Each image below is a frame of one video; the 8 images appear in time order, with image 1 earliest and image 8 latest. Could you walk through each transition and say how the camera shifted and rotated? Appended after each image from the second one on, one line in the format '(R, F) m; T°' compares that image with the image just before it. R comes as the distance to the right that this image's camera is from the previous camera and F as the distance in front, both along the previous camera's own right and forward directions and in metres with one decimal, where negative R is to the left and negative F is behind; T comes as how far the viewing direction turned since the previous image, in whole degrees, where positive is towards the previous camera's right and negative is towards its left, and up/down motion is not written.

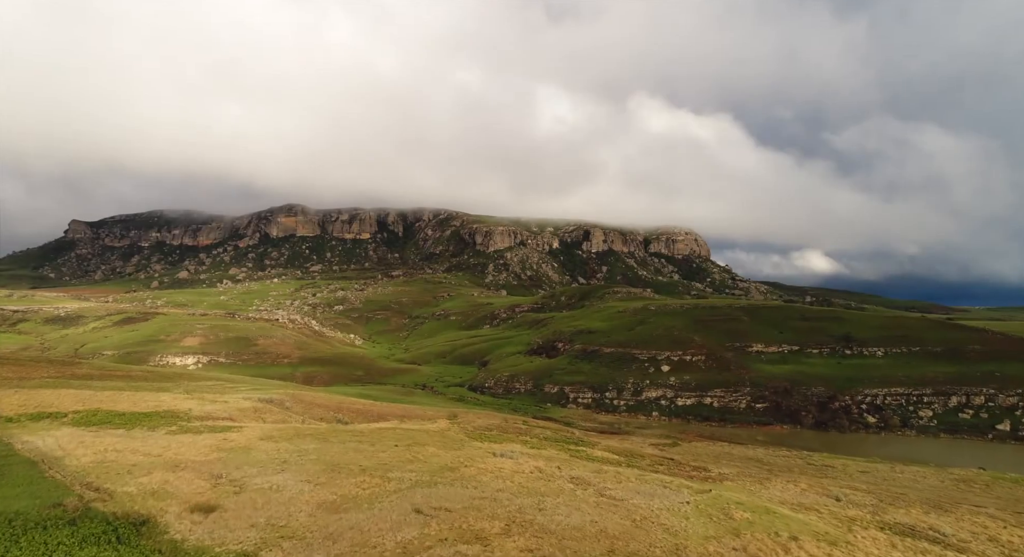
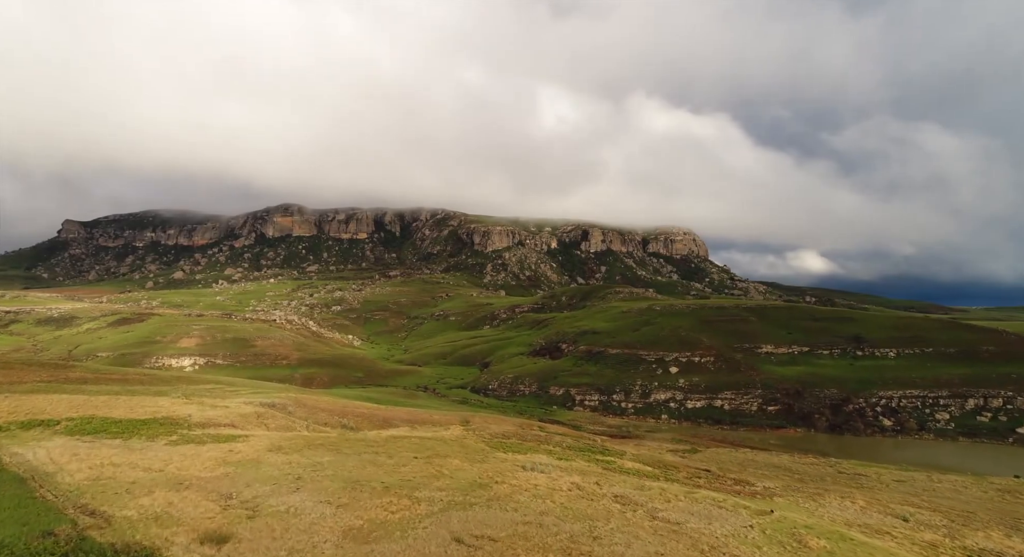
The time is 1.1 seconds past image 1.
(-1.7, +2.6) m; 0°
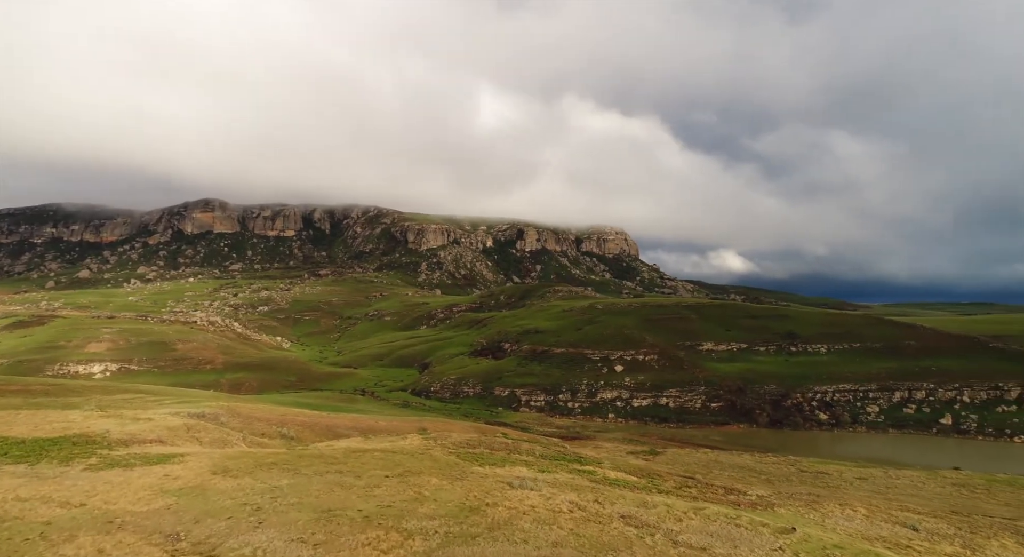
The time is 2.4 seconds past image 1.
(-2.4, +3.2) m; +6°
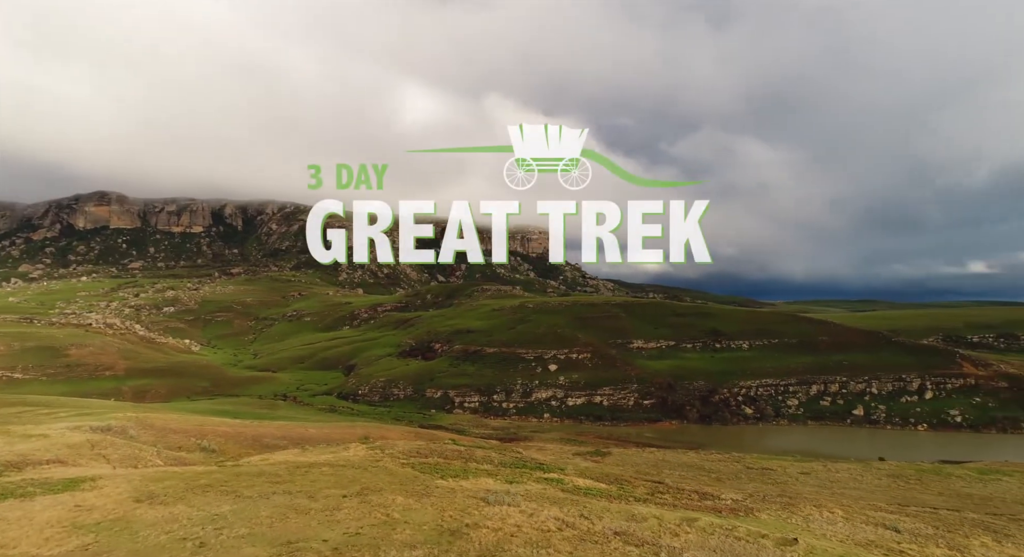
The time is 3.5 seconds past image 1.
(-2.2, +2.5) m; +7°
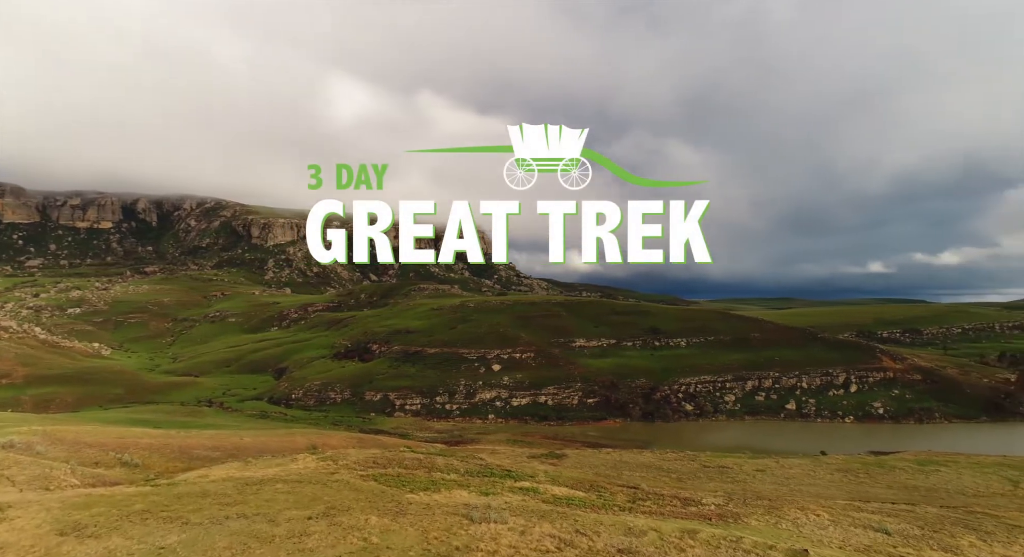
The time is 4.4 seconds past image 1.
(-2.1, +2.2) m; +6°
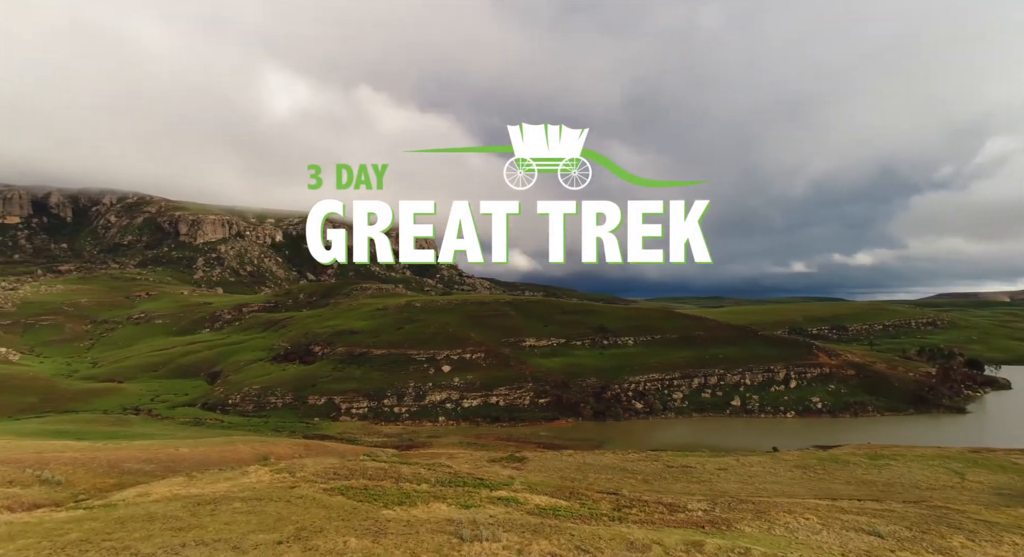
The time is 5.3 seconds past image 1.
(-1.8, +1.9) m; +5°
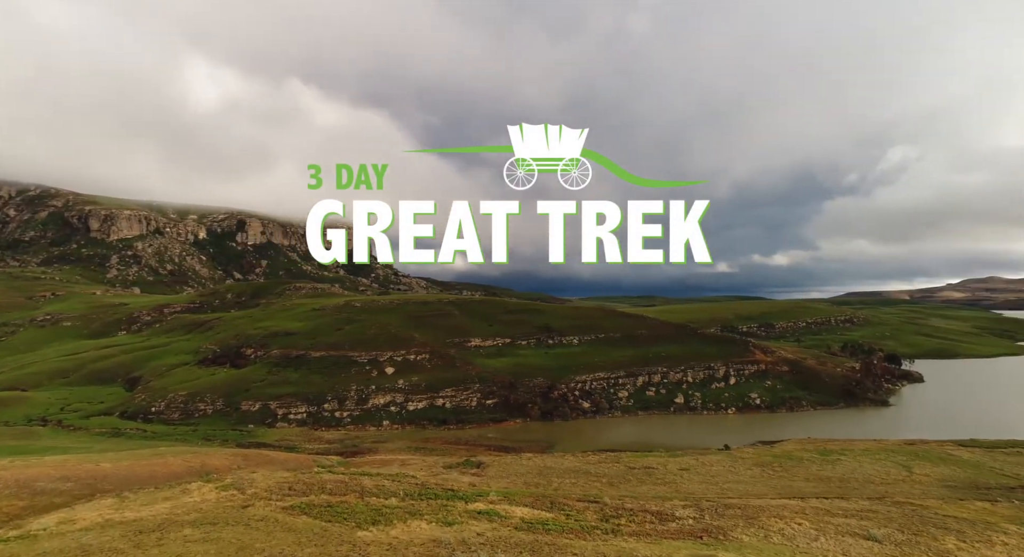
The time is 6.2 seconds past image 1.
(-2.0, +2.2) m; +6°
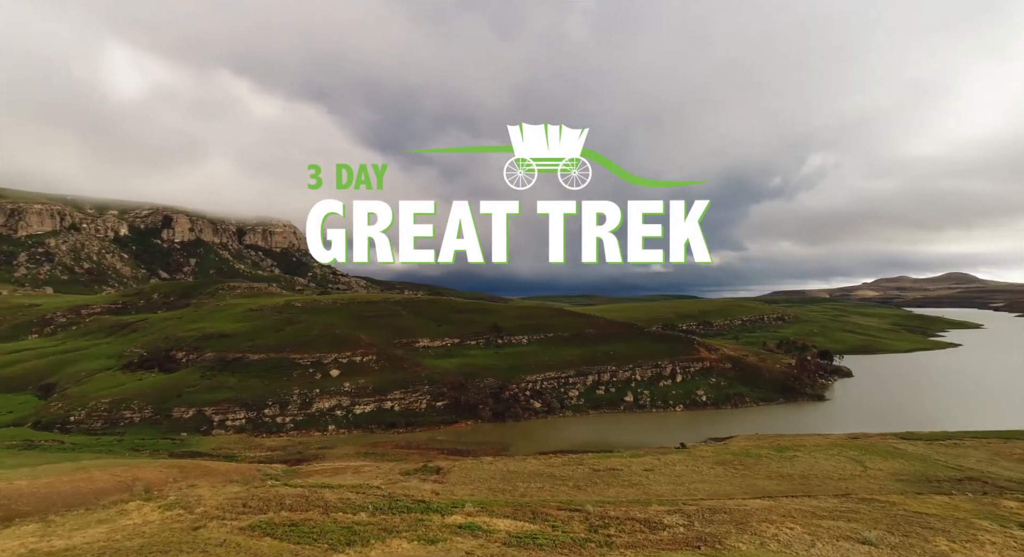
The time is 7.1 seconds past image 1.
(-1.8, +2.0) m; +5°
